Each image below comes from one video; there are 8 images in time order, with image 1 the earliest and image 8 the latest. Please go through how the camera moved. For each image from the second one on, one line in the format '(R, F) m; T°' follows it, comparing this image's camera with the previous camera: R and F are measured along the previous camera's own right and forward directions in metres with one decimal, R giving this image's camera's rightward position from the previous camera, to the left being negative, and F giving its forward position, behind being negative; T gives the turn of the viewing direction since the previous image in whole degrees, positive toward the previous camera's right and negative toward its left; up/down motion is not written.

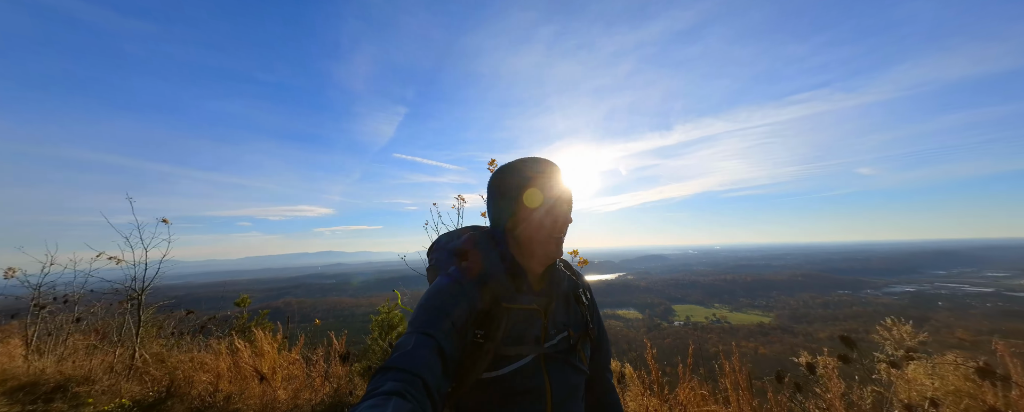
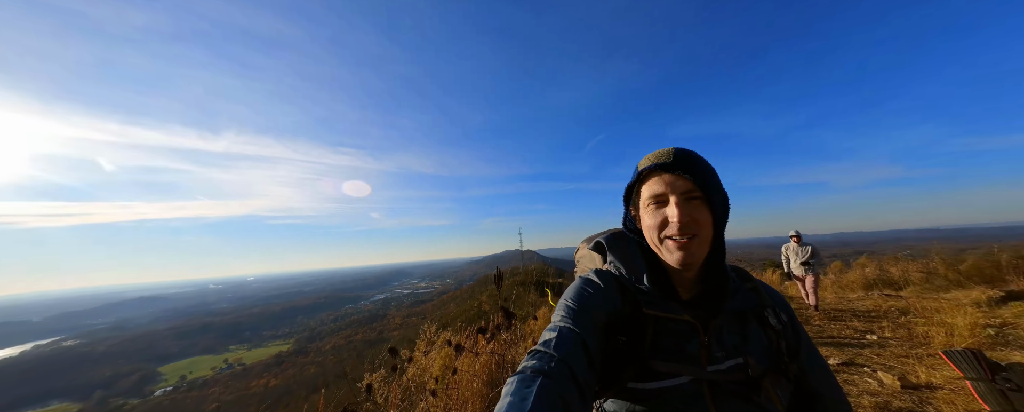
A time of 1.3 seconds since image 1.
(+0.1, 0.0) m; -32°
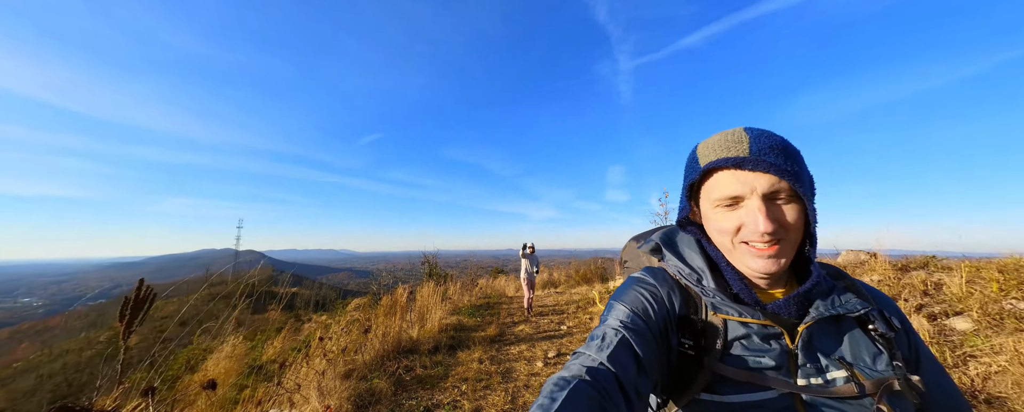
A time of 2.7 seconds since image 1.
(-0.1, +0.8) m; +10°
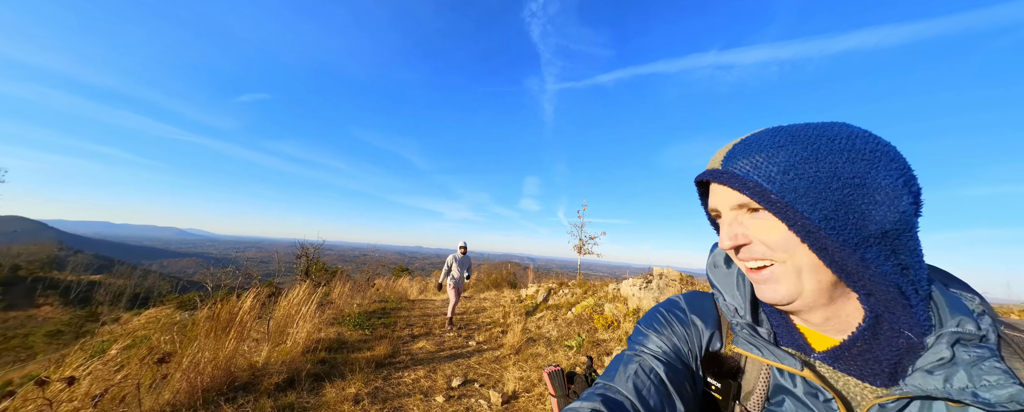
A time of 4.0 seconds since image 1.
(0.0, +1.0) m; +17°
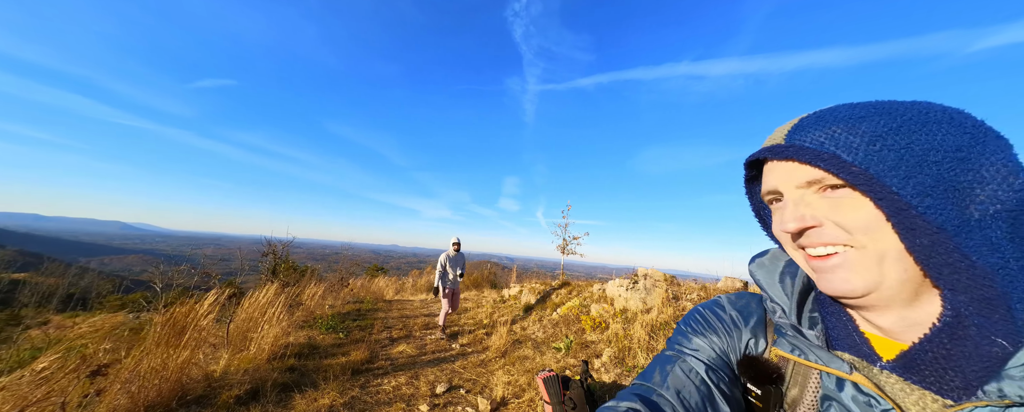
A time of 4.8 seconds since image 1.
(-0.2, +0.2) m; +4°
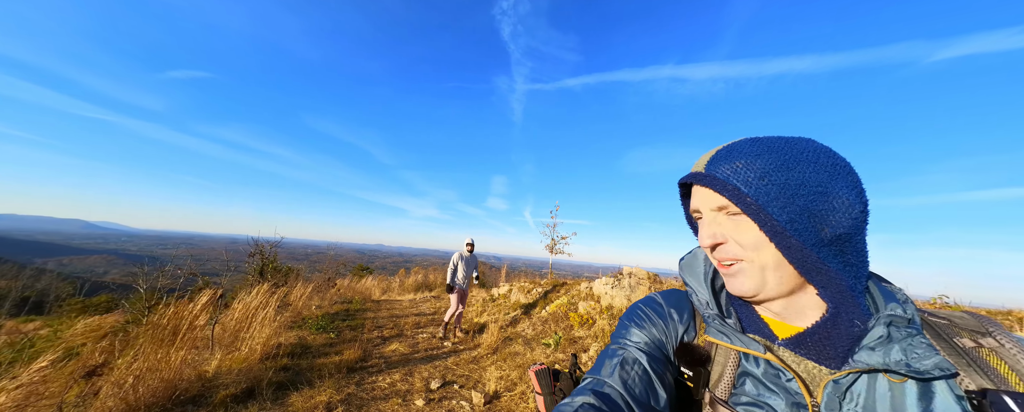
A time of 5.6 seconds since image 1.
(-0.1, -0.2) m; +2°
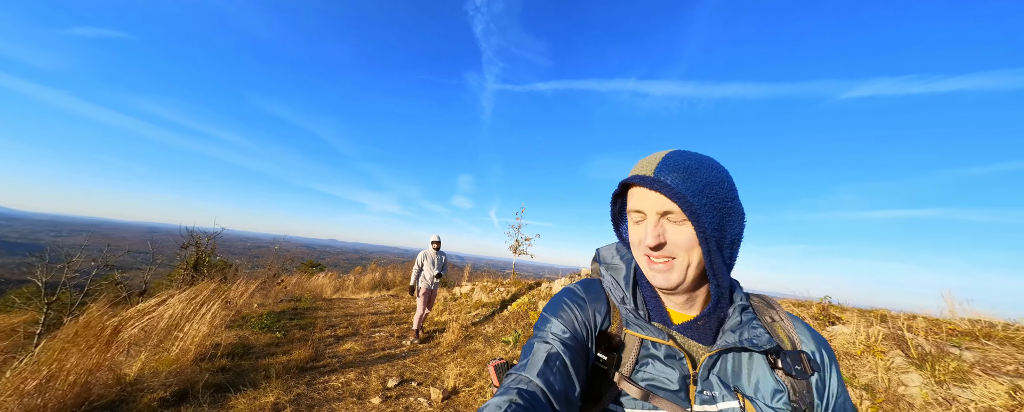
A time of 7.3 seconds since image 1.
(0.0, -0.1) m; +7°
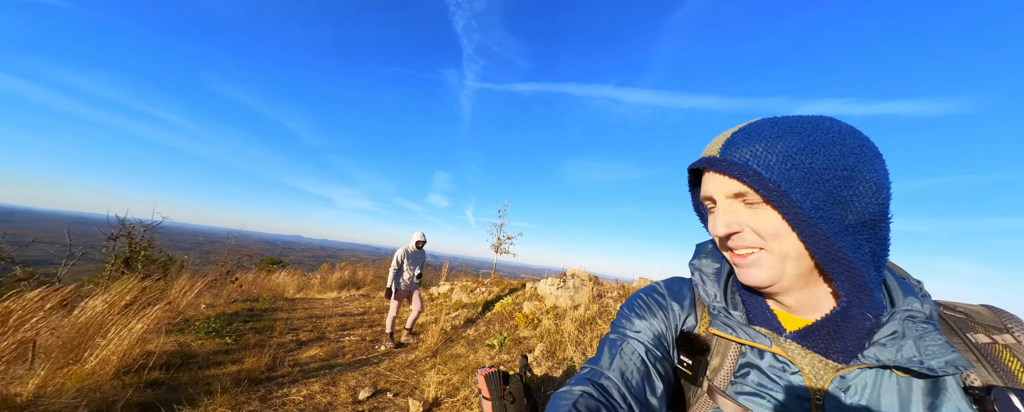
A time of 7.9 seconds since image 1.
(-0.2, +0.3) m; +5°
